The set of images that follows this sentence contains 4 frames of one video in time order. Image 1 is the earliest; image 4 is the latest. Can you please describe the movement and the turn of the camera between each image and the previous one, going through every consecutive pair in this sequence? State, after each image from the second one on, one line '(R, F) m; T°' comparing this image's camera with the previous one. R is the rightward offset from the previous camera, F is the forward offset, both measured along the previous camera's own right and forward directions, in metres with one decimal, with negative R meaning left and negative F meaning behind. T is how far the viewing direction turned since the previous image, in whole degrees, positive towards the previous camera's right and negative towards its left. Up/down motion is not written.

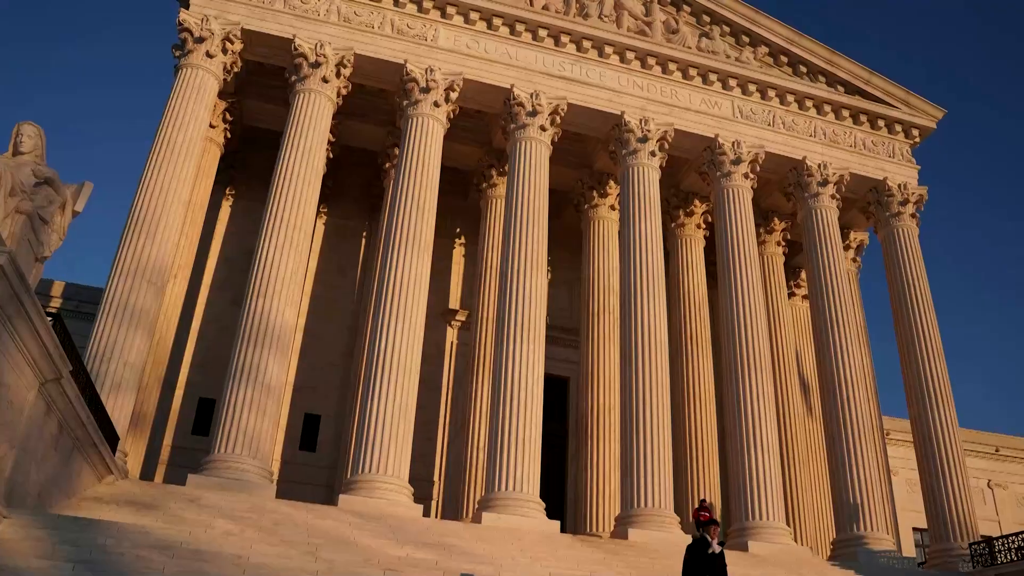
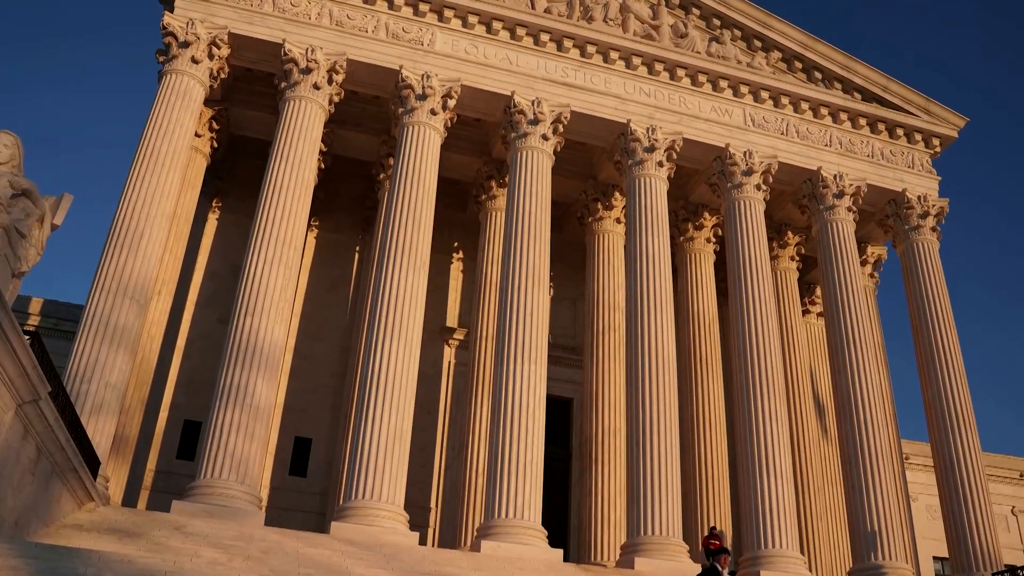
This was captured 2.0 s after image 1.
(0.0, +1.2) m; 0°
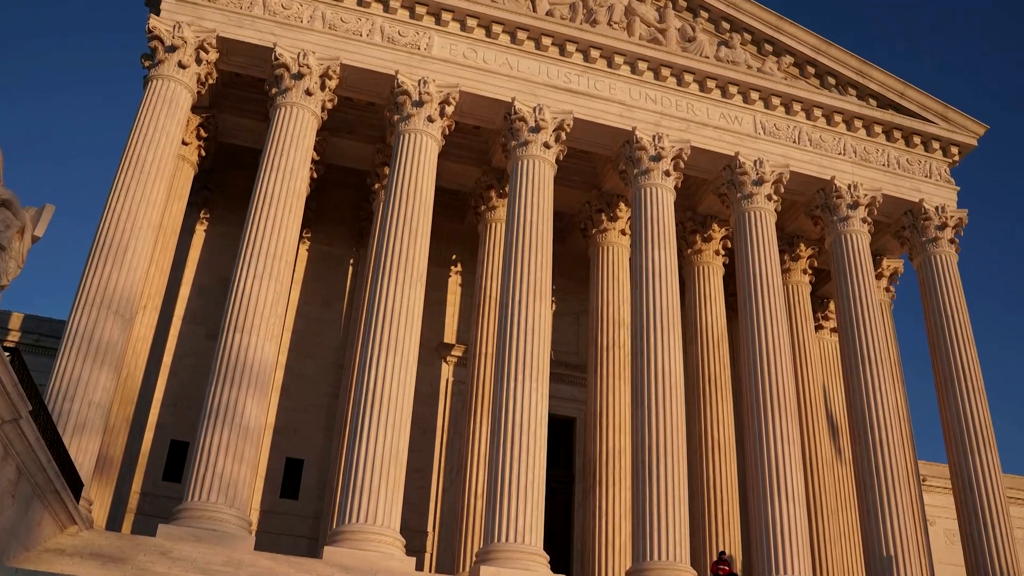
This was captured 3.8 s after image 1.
(0.0, +1.0) m; 0°
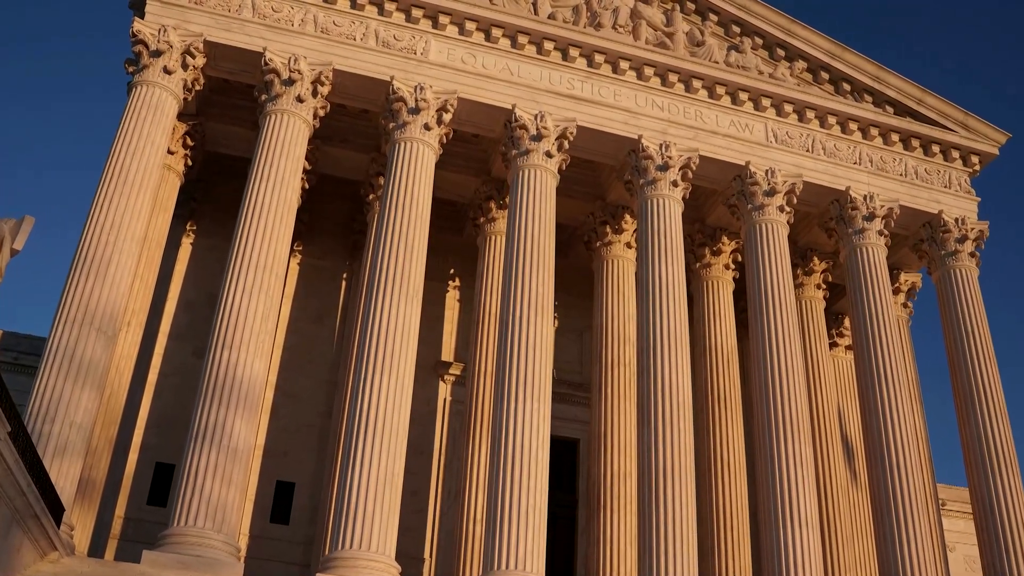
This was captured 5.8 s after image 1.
(0.0, +1.0) m; 0°
